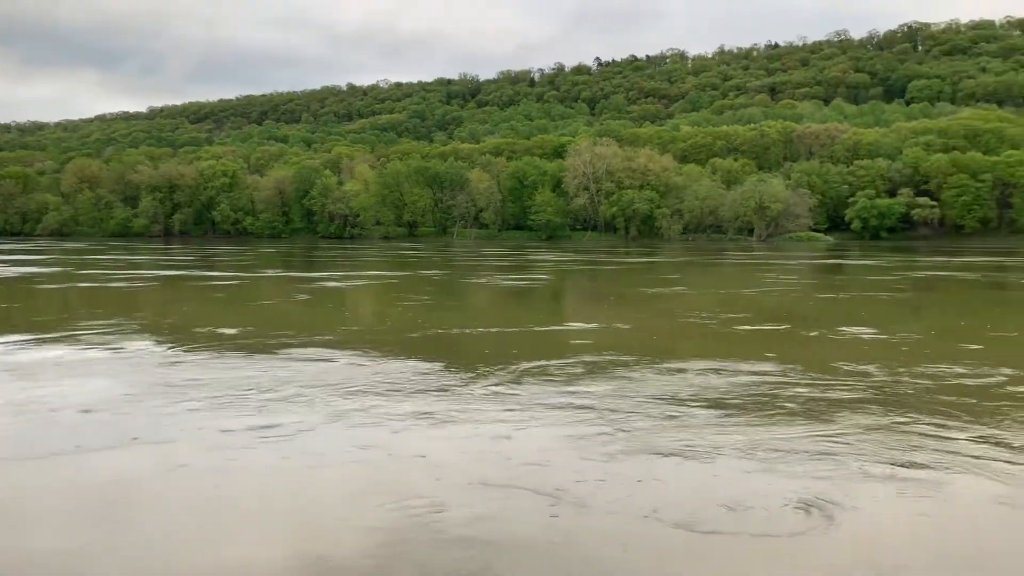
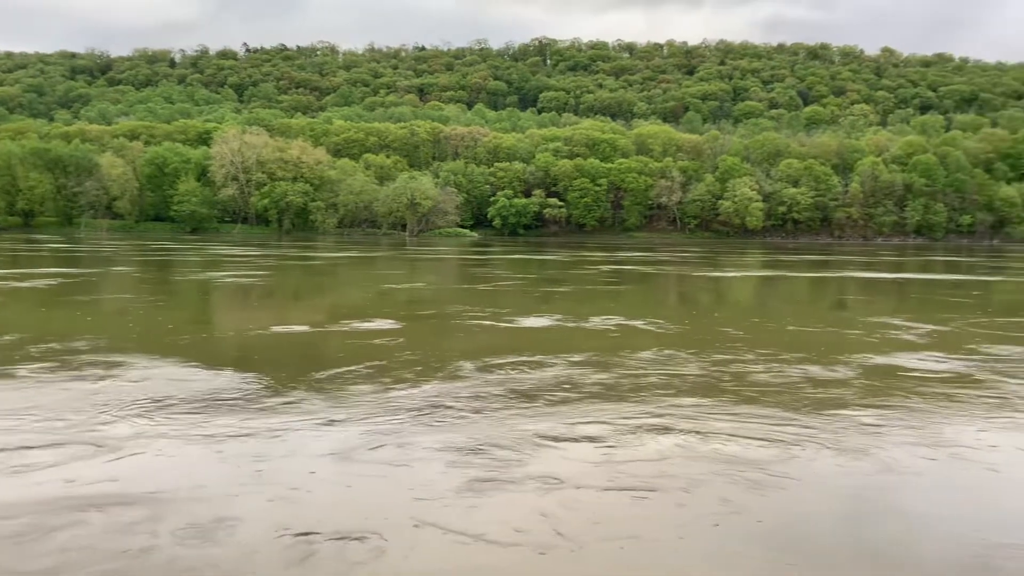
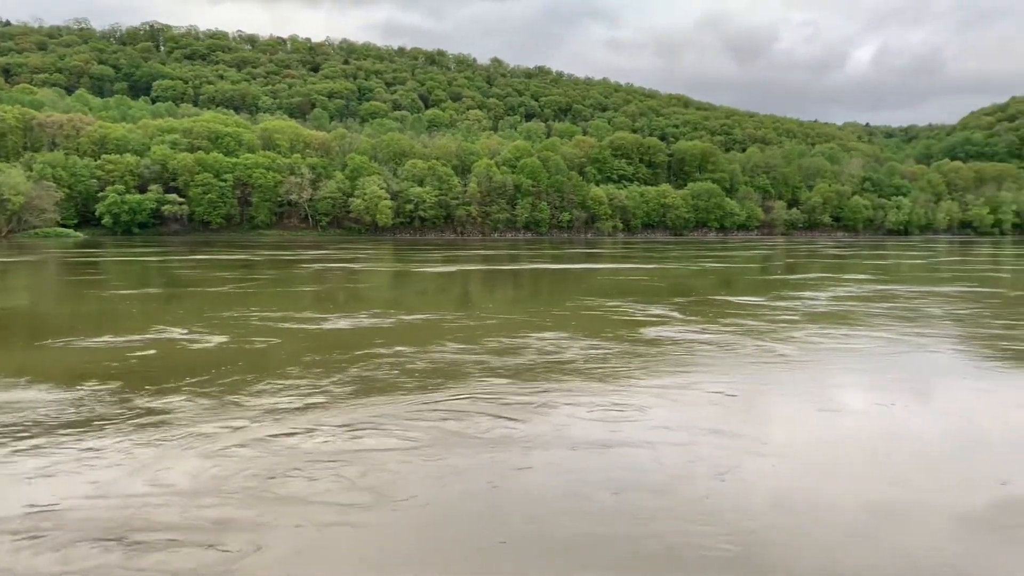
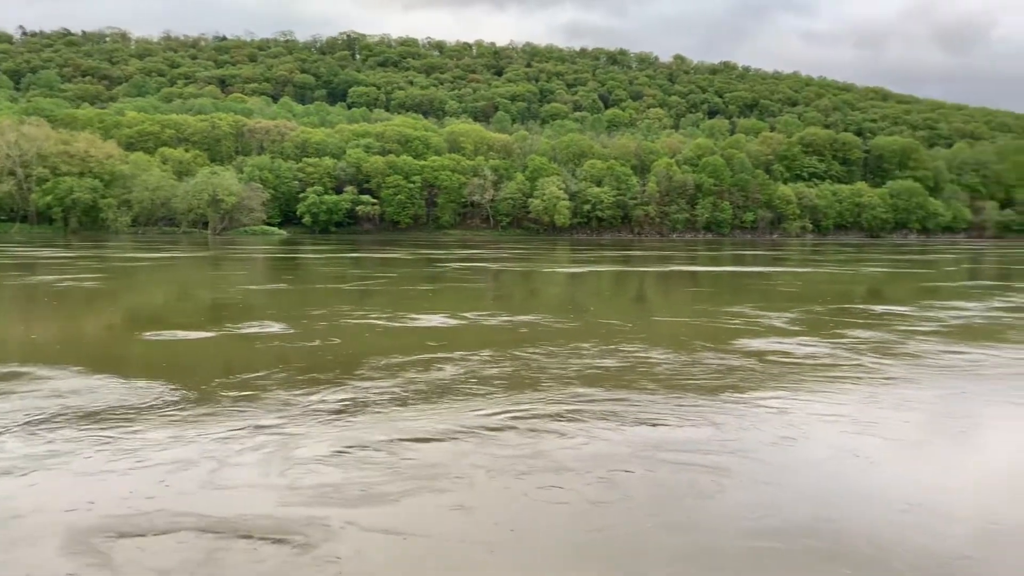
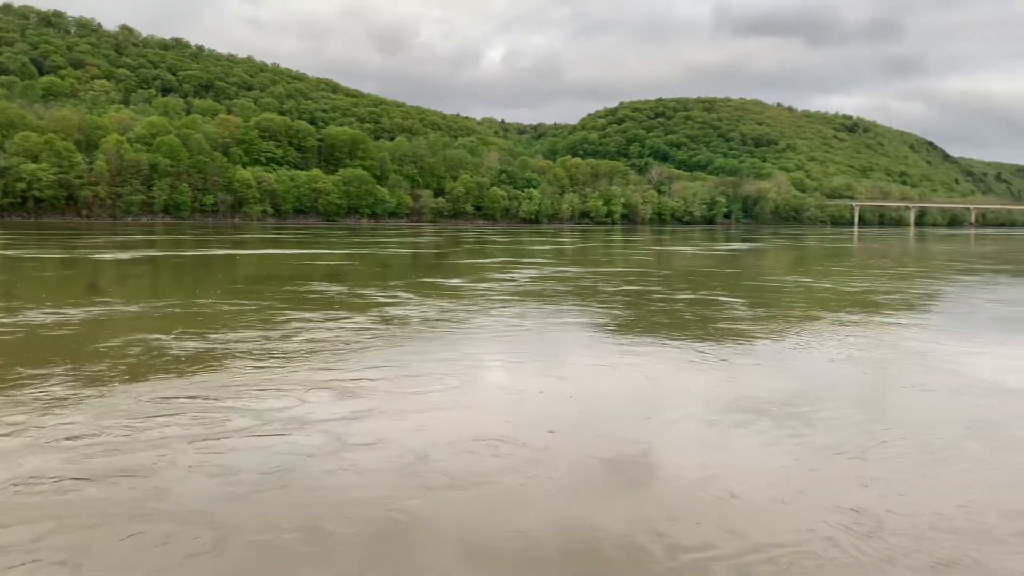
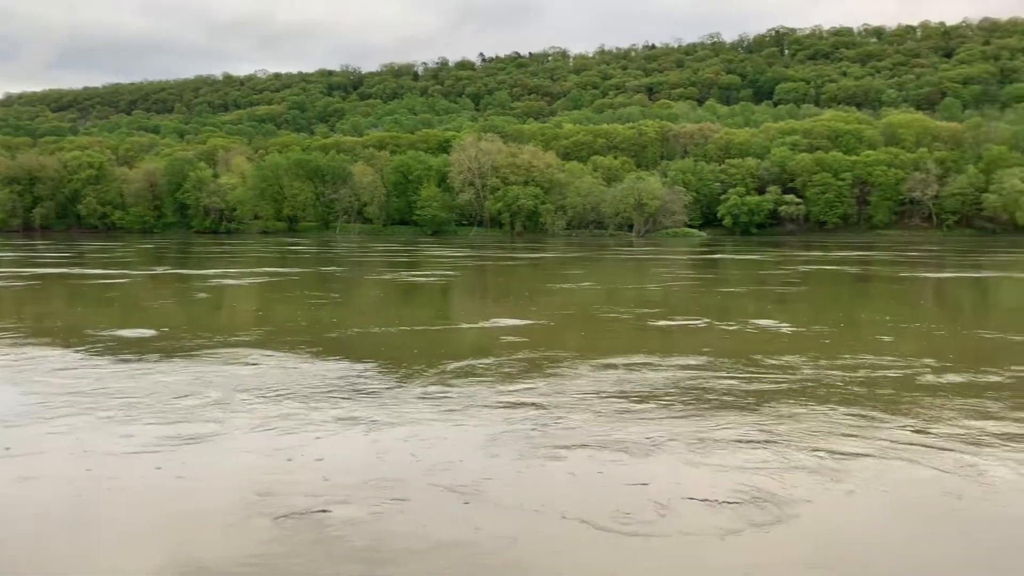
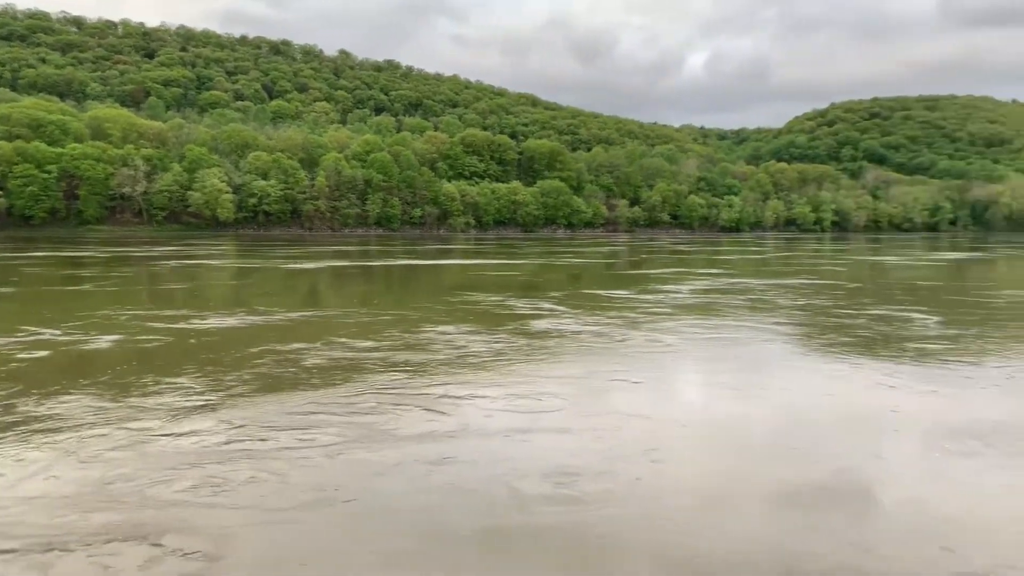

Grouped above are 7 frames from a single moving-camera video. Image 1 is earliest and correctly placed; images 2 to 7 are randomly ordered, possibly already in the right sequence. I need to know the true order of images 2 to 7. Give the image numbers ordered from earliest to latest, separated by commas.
6, 2, 4, 3, 7, 5
